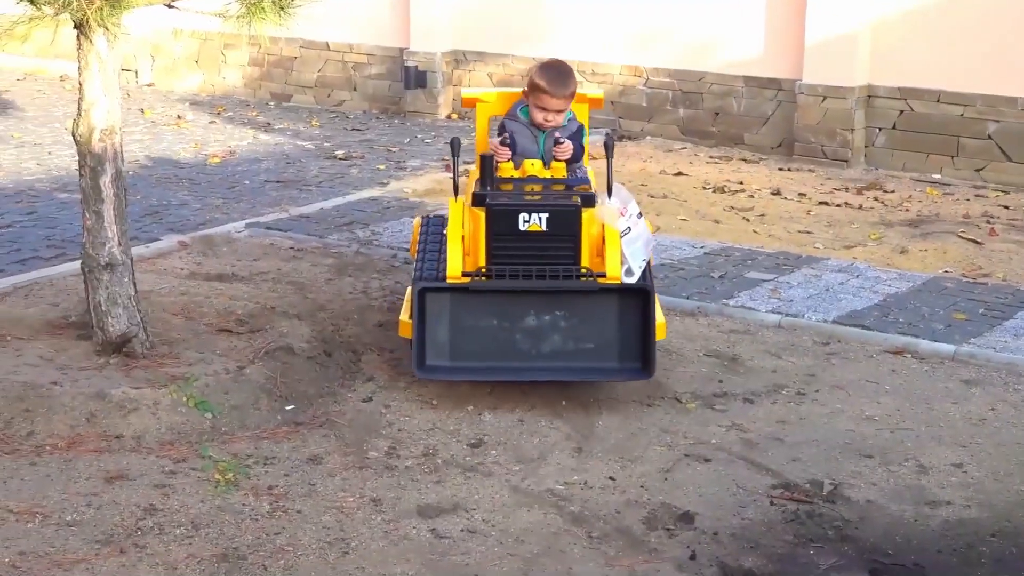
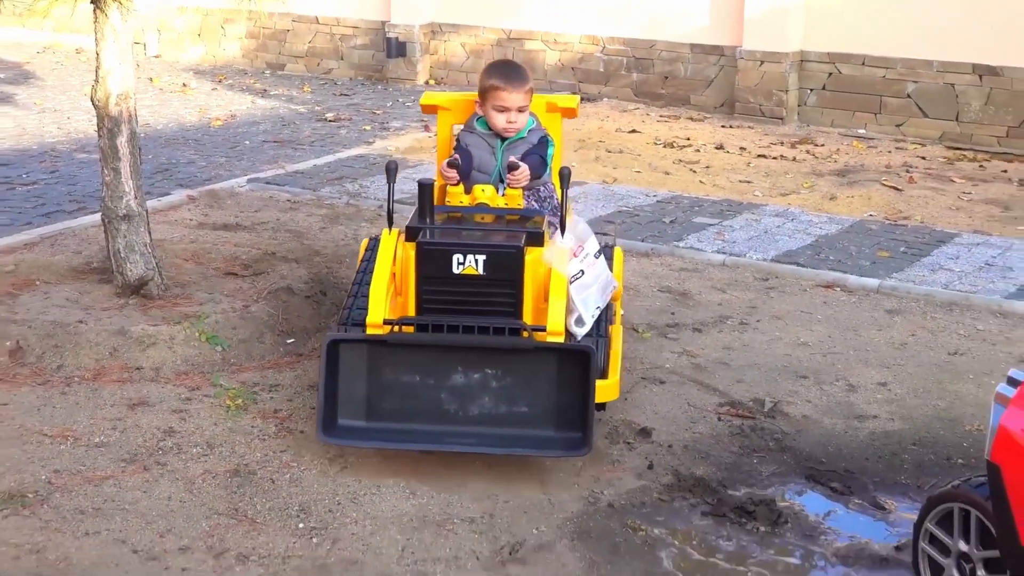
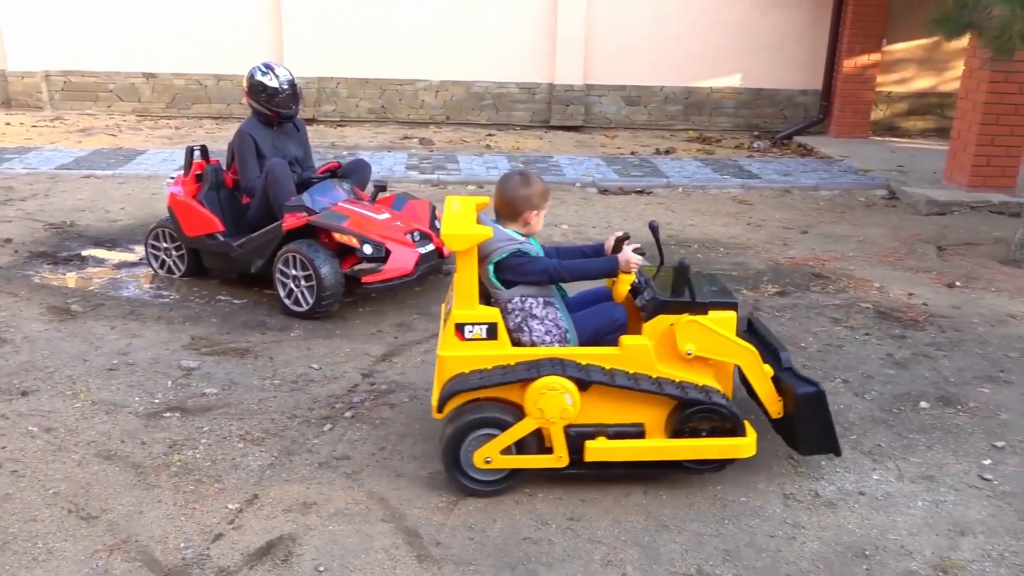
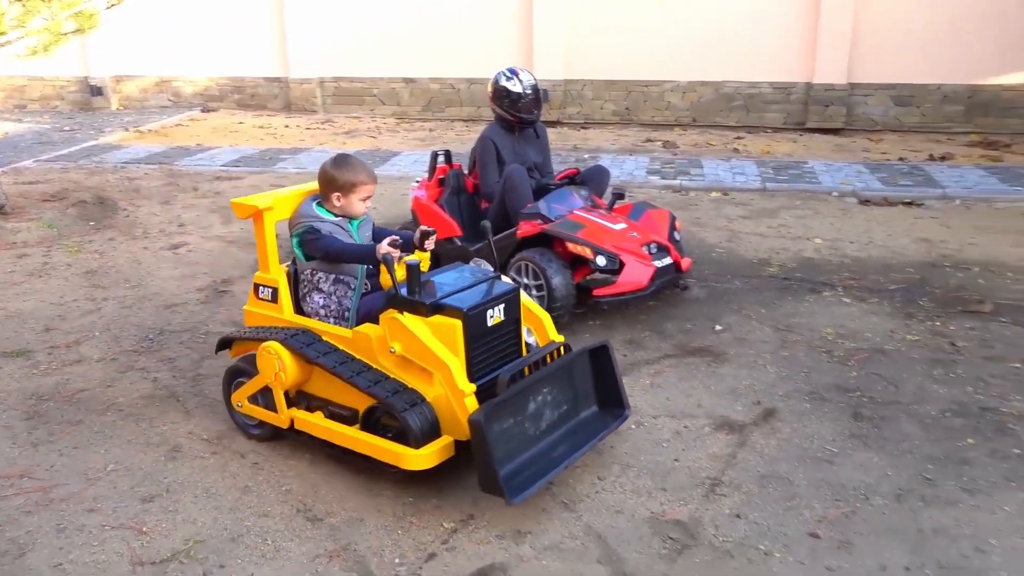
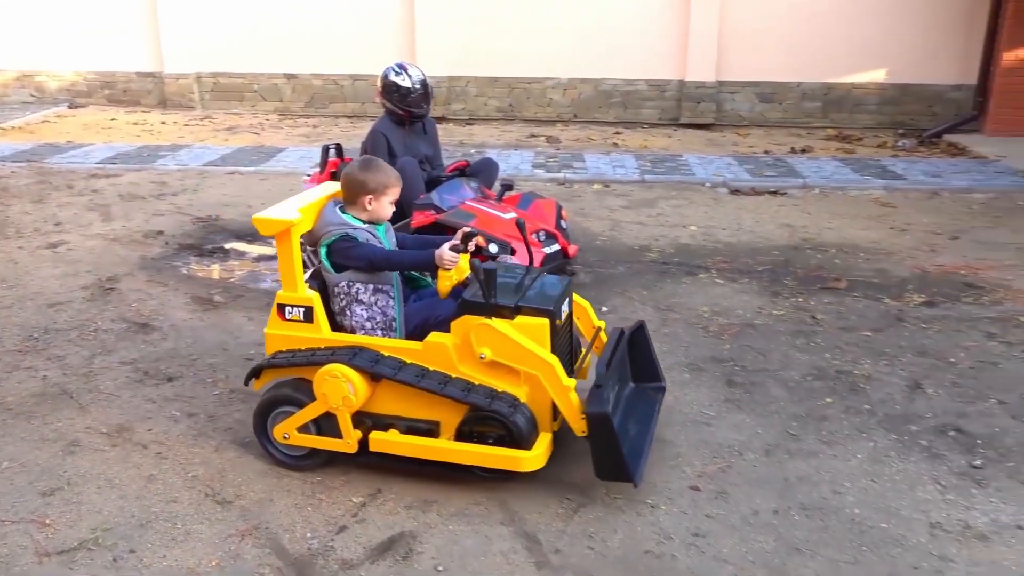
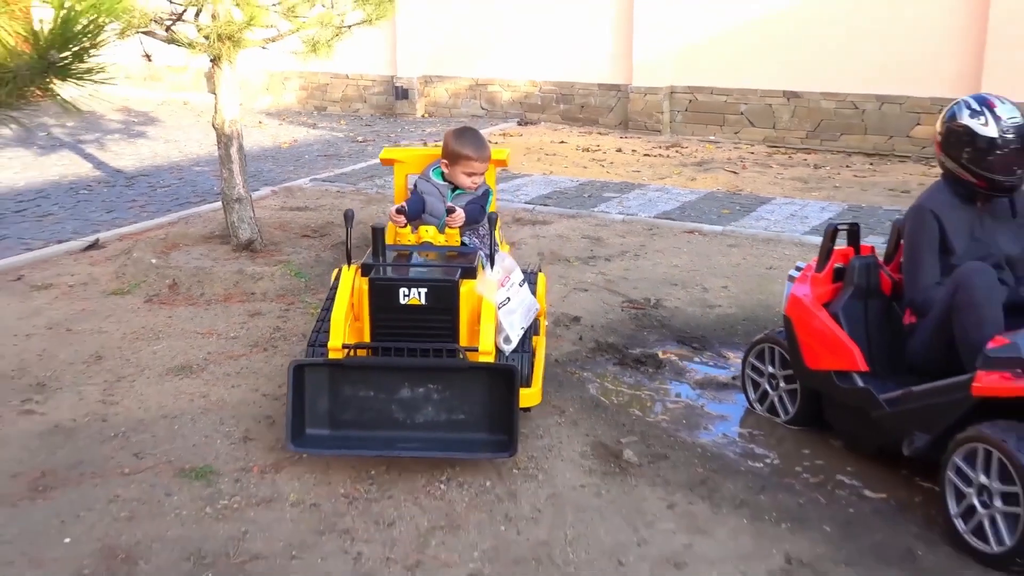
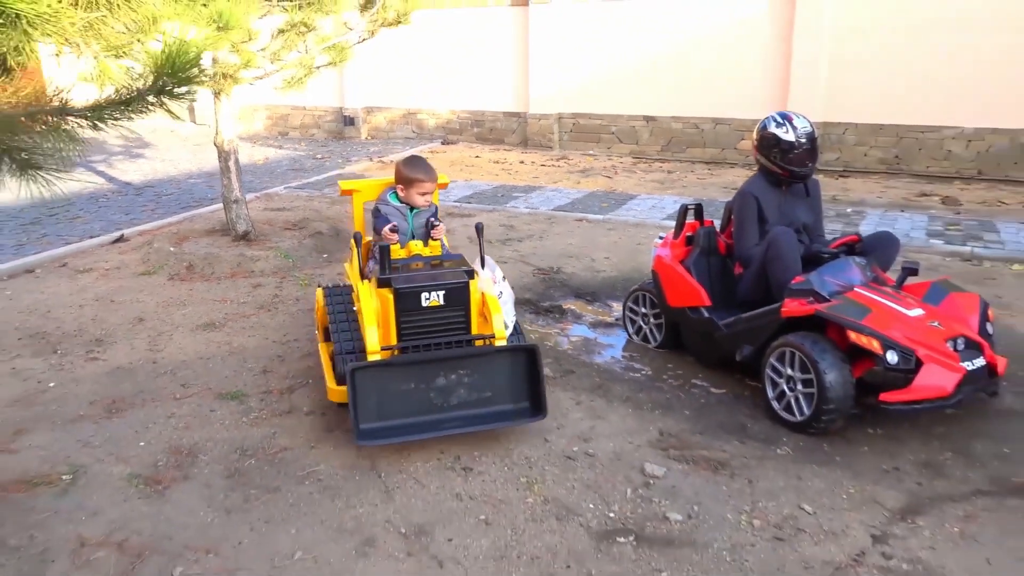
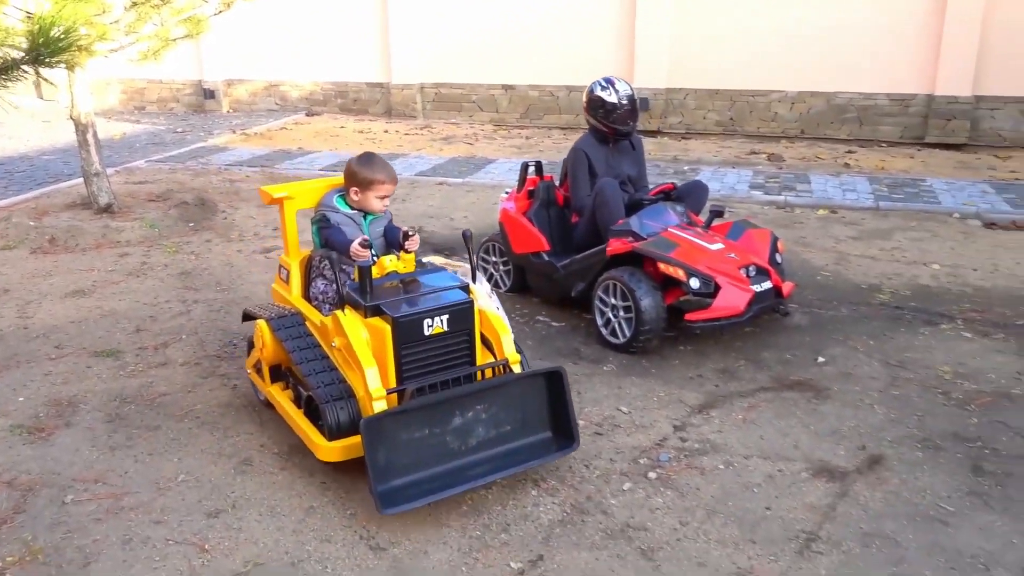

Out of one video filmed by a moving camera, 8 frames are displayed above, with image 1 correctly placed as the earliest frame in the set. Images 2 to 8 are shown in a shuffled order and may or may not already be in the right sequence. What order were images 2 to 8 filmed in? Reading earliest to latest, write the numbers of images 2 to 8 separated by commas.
2, 6, 7, 8, 4, 5, 3
